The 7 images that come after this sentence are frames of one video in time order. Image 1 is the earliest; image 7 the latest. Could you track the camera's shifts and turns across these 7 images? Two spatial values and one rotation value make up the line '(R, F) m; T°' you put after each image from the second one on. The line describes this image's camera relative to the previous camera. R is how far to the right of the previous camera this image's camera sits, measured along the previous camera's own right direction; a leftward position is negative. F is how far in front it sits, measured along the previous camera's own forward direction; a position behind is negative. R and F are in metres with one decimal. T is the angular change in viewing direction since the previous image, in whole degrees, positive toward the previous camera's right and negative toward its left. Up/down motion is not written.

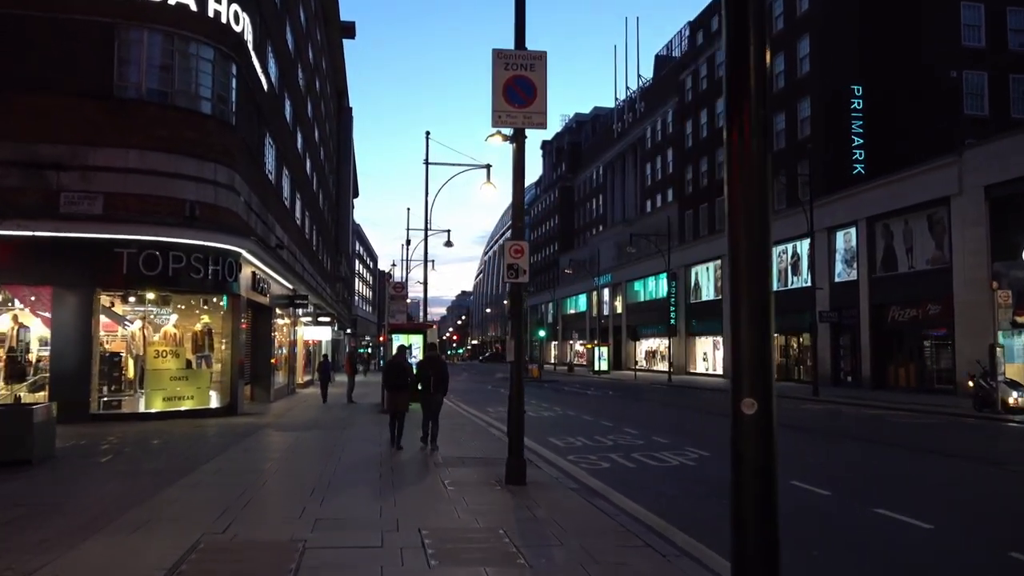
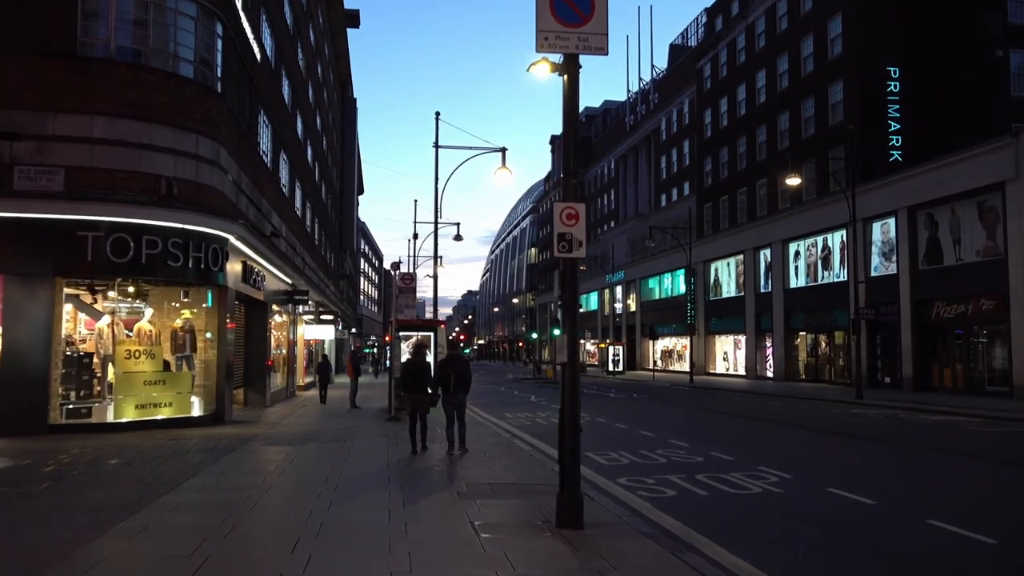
(-0.4, +2.6) m; 0°
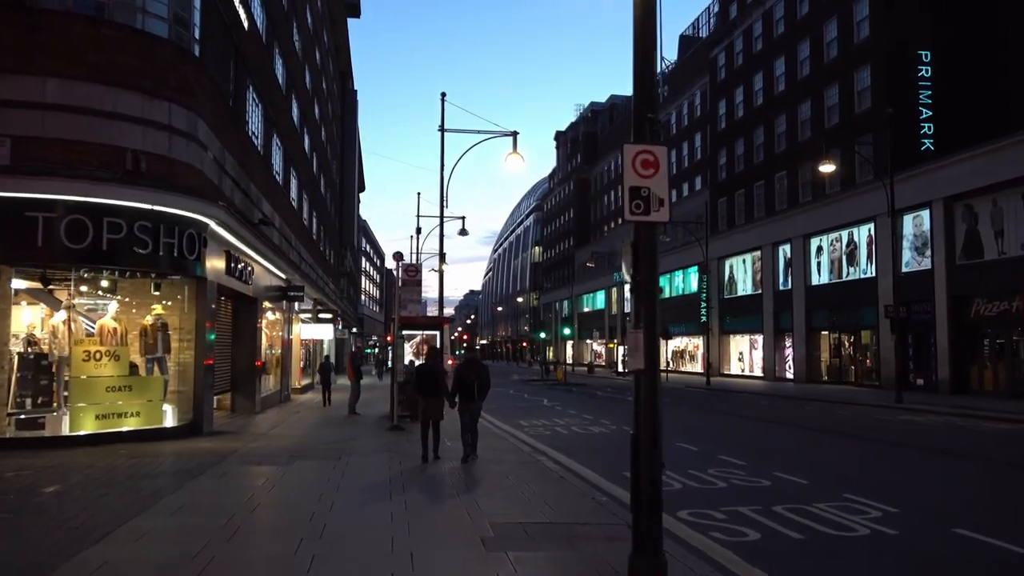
(-0.3, +2.3) m; 0°
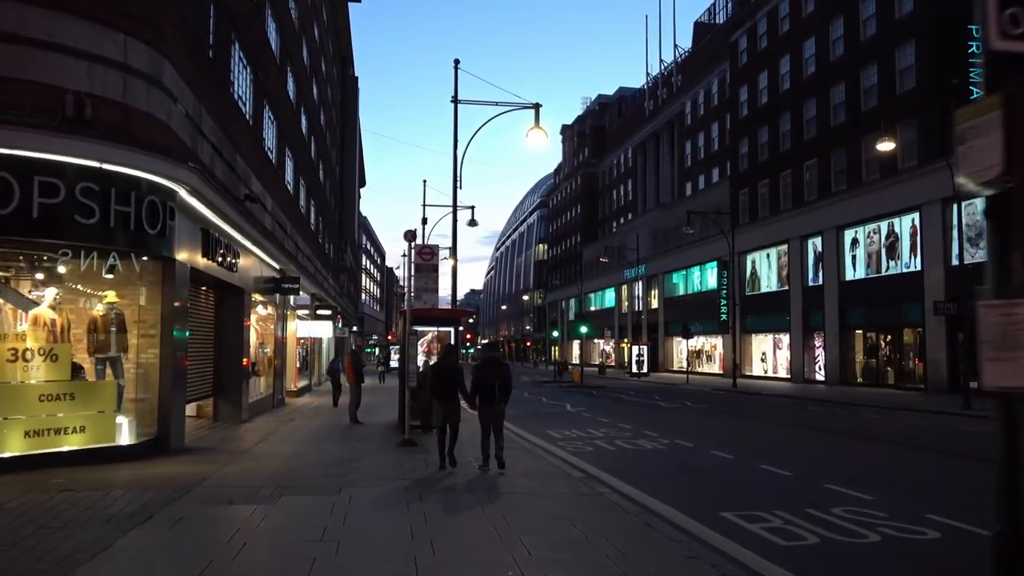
(-0.7, +3.1) m; 0°
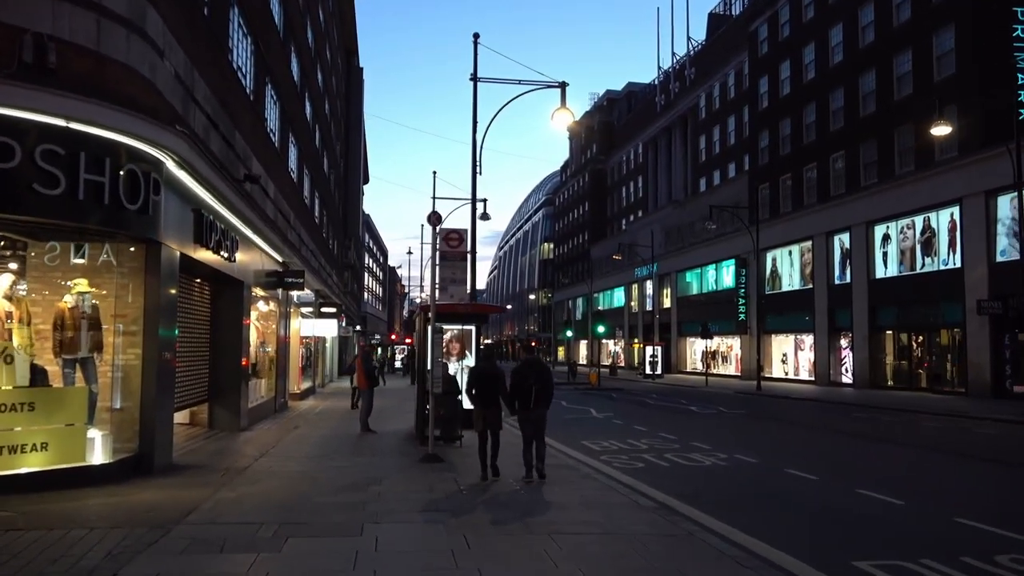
(-0.6, +2.0) m; 0°
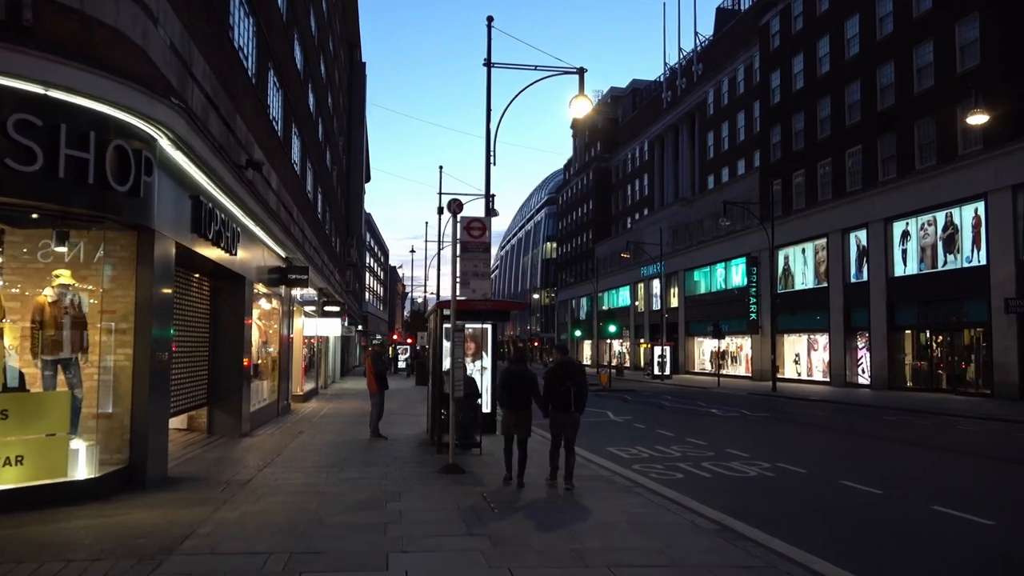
(-0.4, +1.1) m; 0°
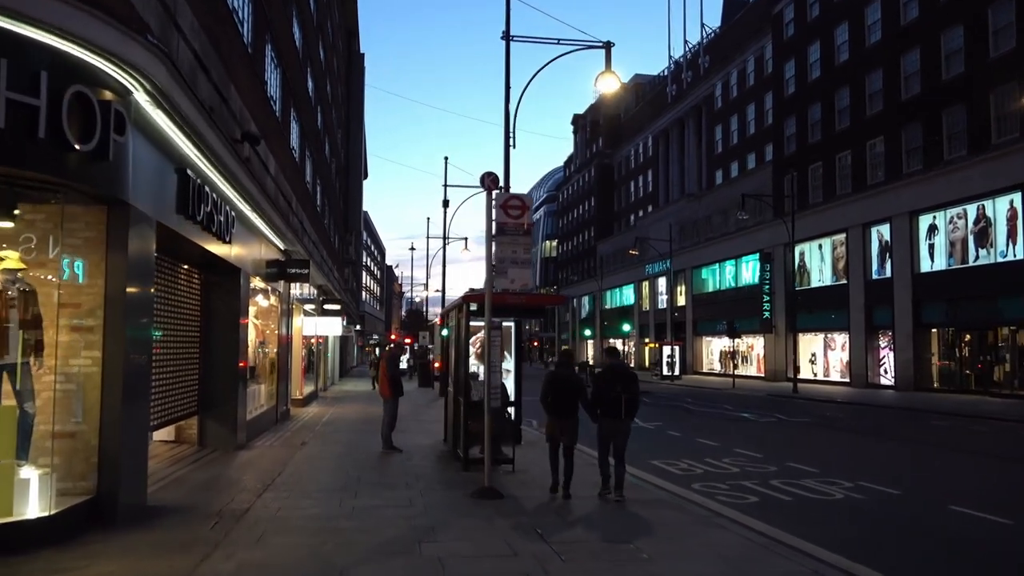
(-0.6, +1.9) m; 0°
